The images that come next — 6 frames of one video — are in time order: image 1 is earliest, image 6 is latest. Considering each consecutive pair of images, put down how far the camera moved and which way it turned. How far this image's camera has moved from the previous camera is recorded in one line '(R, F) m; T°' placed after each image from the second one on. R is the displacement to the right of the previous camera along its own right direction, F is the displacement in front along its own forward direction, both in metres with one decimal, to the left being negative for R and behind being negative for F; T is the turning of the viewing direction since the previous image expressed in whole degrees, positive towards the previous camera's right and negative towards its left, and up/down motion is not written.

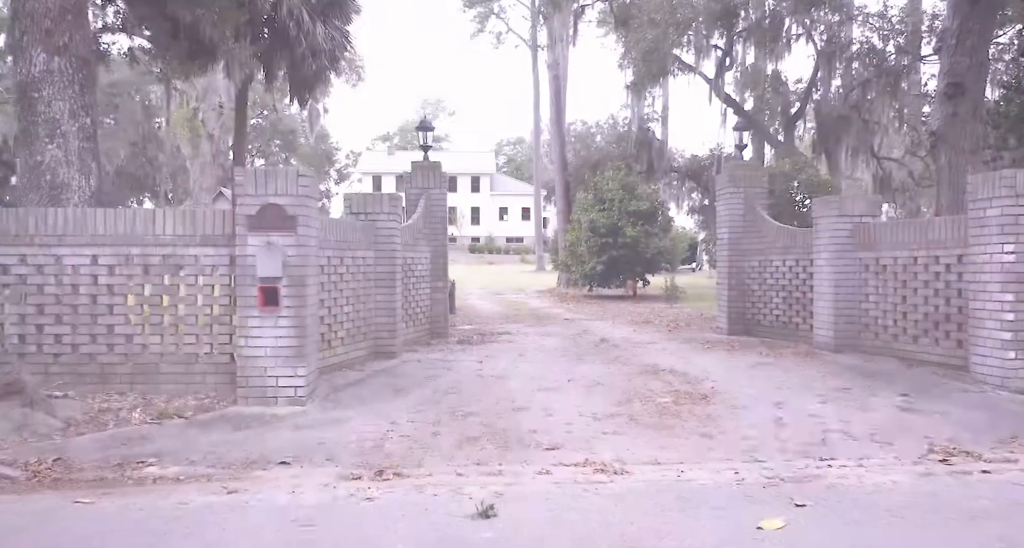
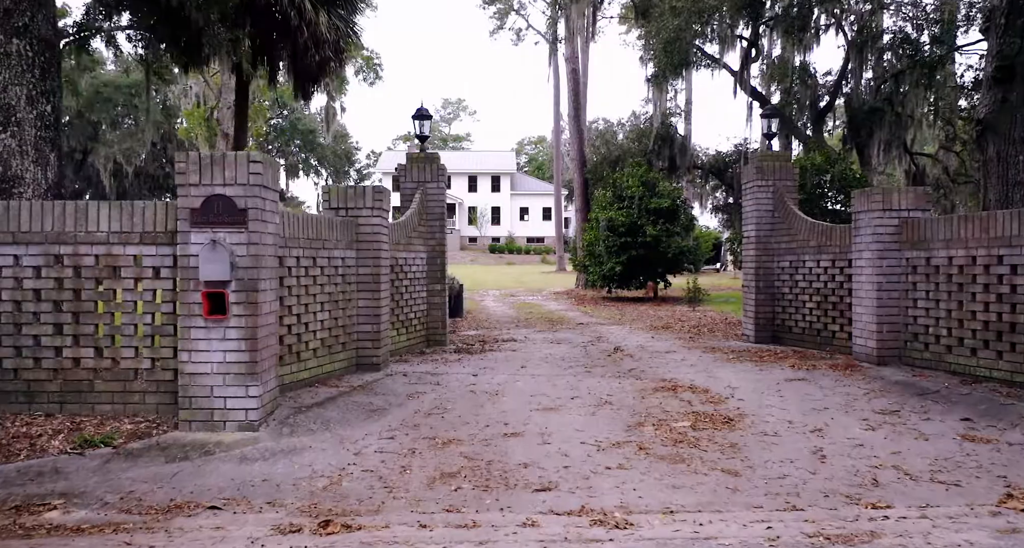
(+0.3, +1.0) m; -2°
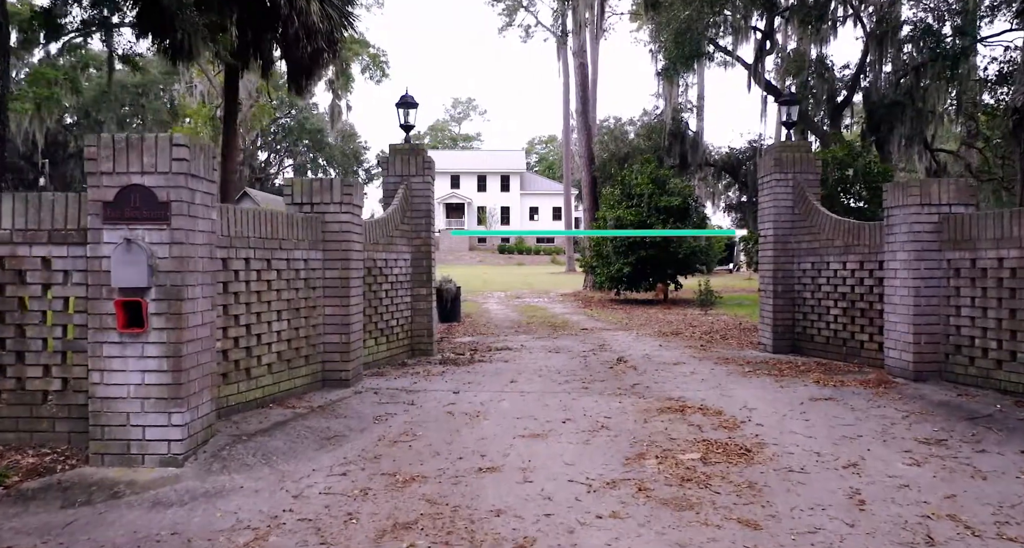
(+0.2, +0.9) m; -1°
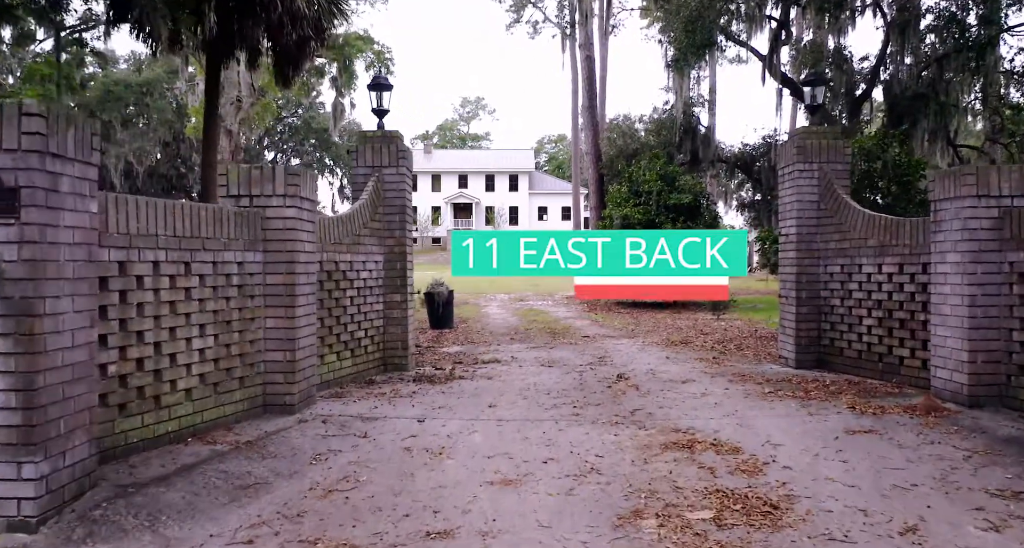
(+0.3, +1.1) m; -1°
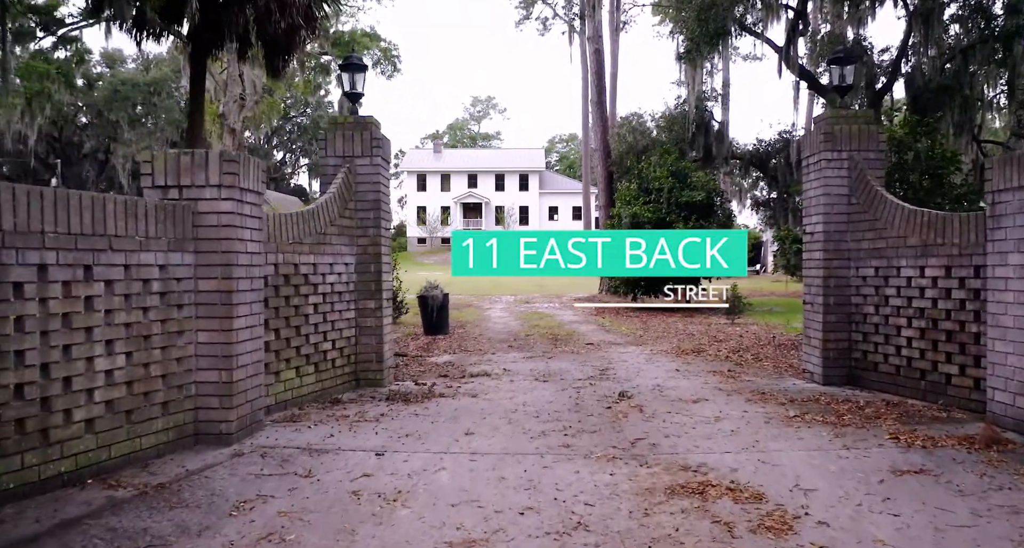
(+0.2, +1.0) m; -1°
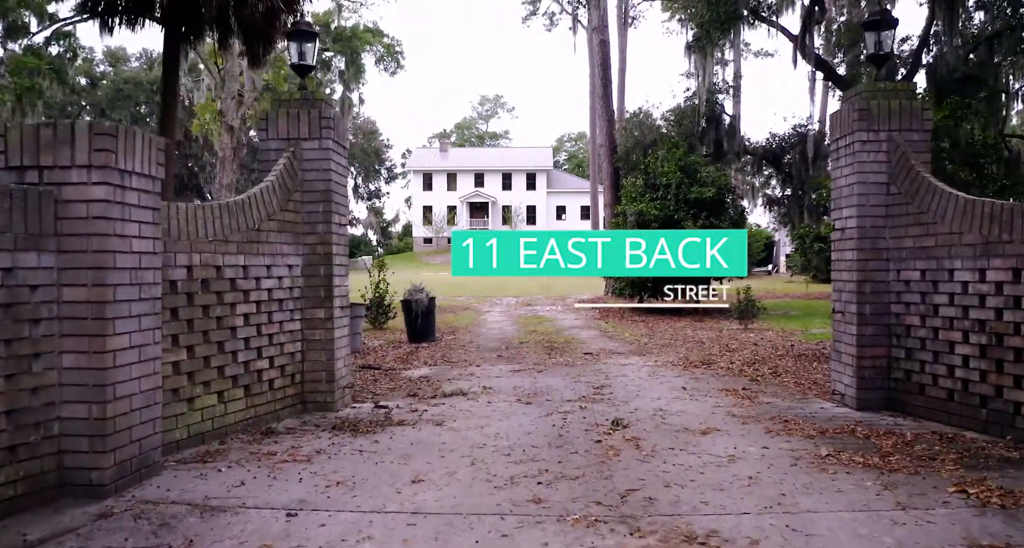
(+0.3, +1.1) m; -1°
